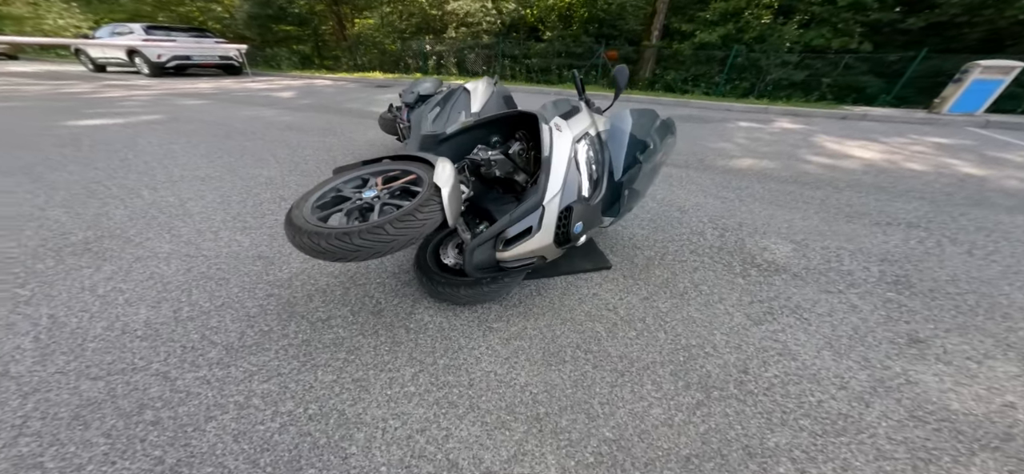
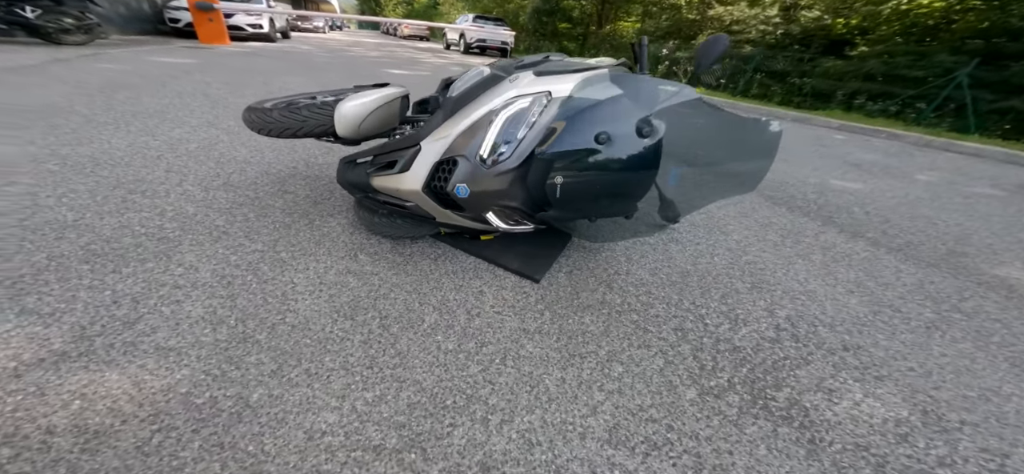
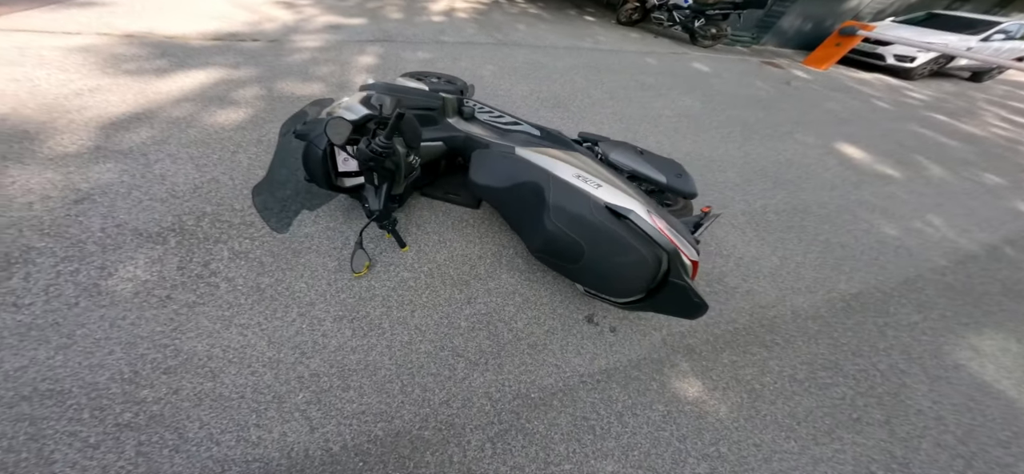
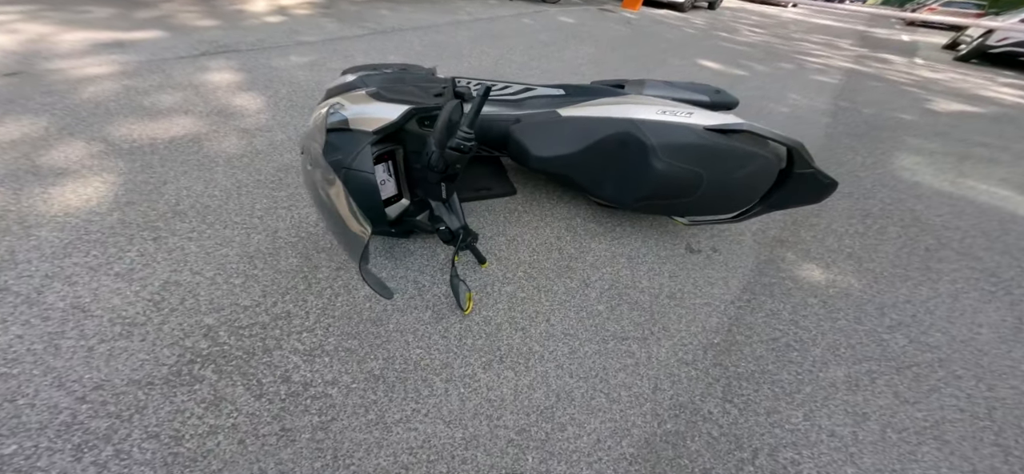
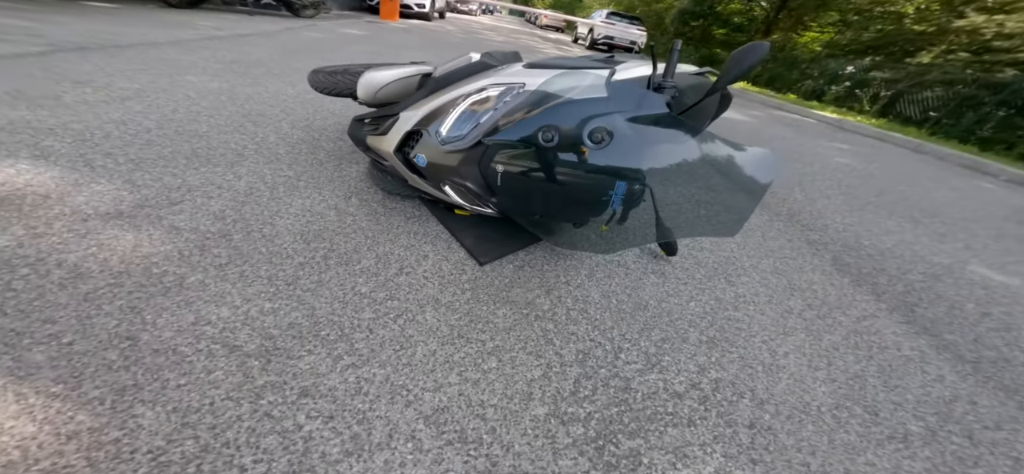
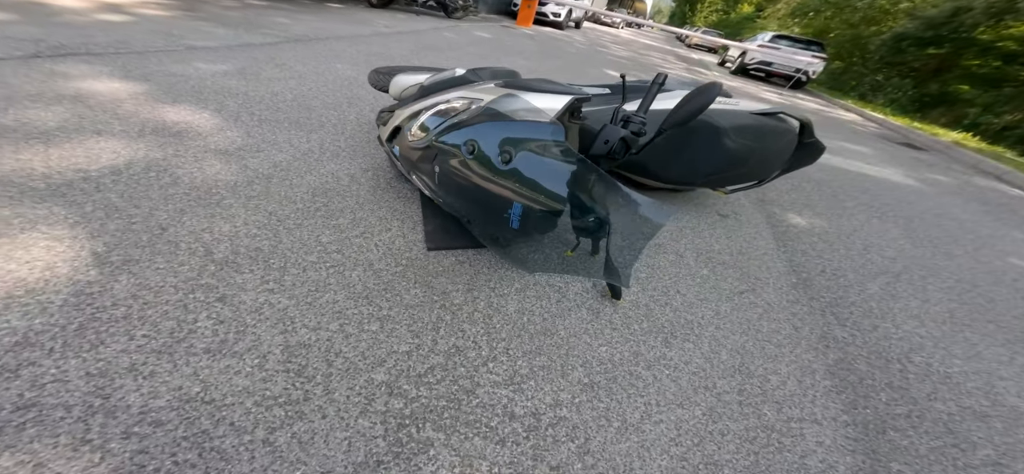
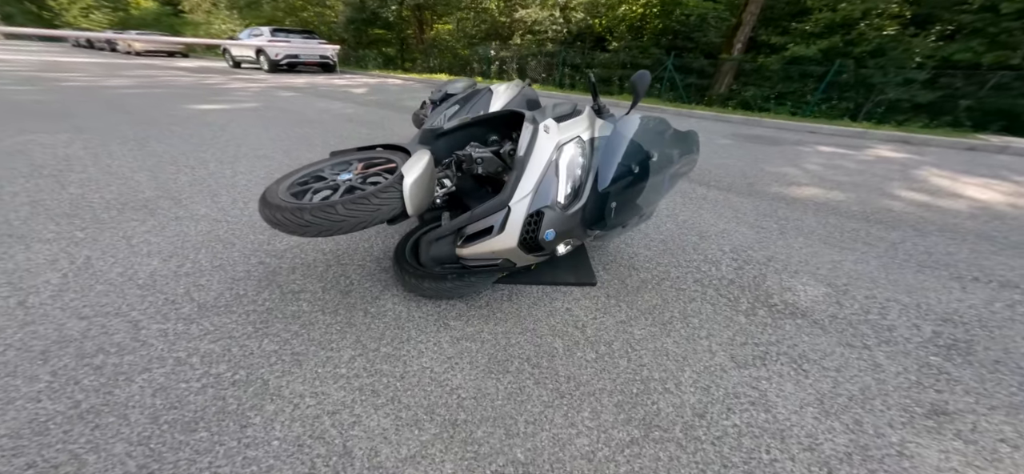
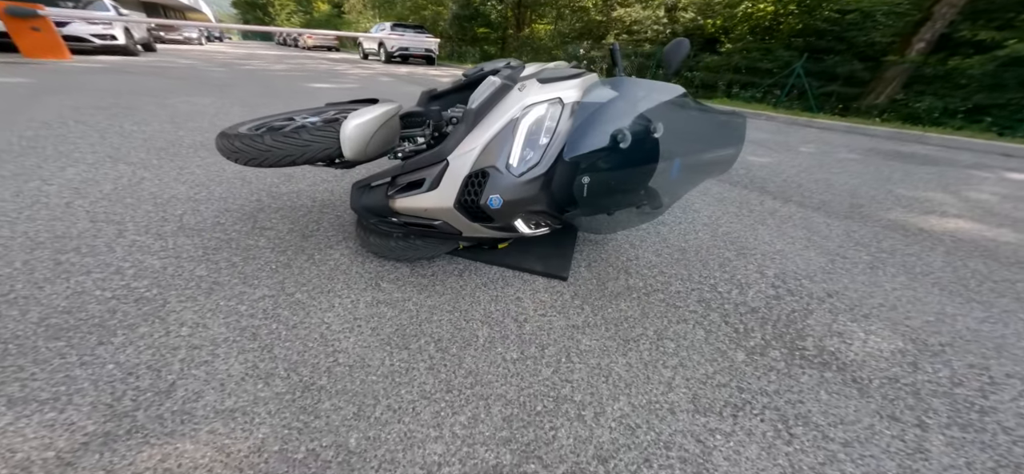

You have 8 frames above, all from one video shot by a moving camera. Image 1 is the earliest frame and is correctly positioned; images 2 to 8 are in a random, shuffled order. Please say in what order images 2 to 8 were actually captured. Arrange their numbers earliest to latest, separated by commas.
7, 8, 2, 5, 6, 4, 3
